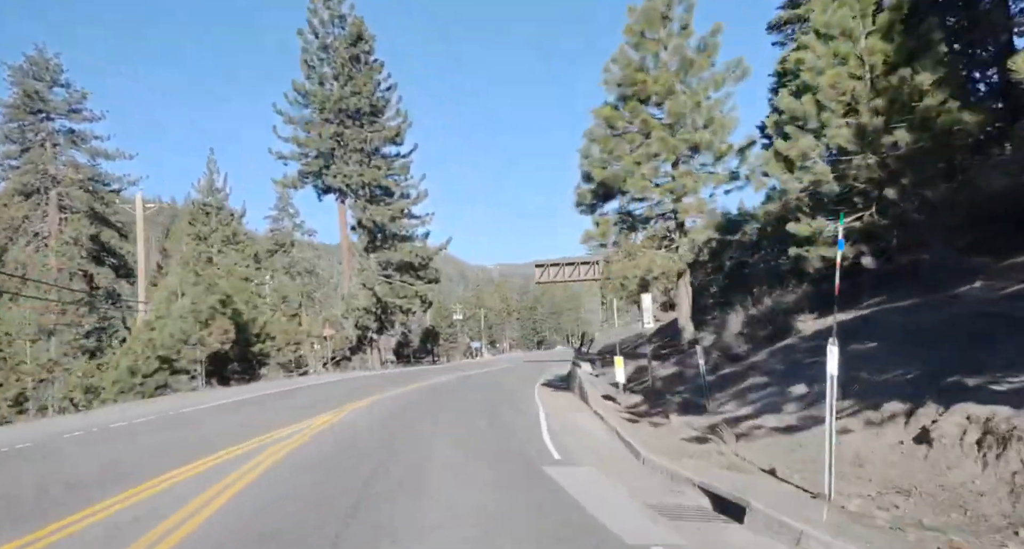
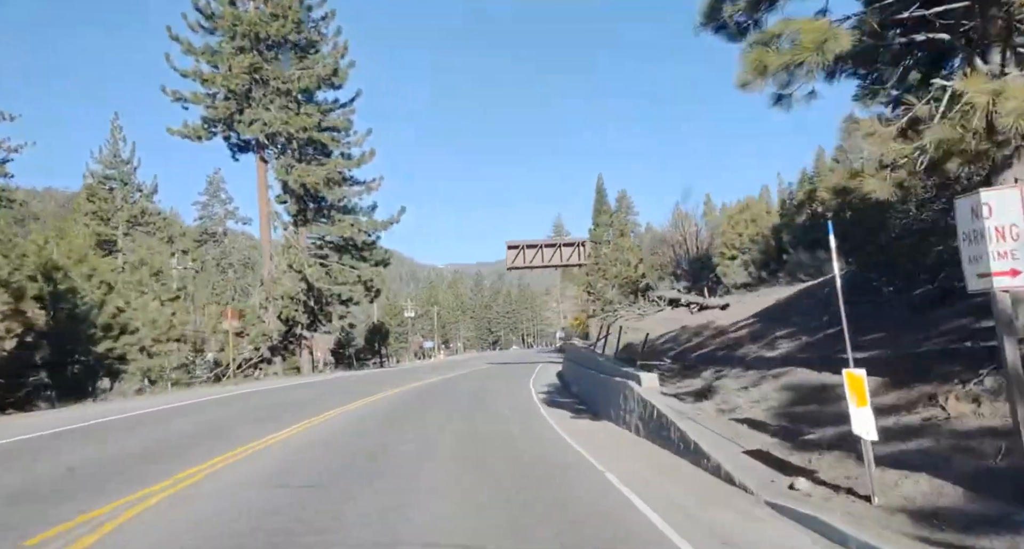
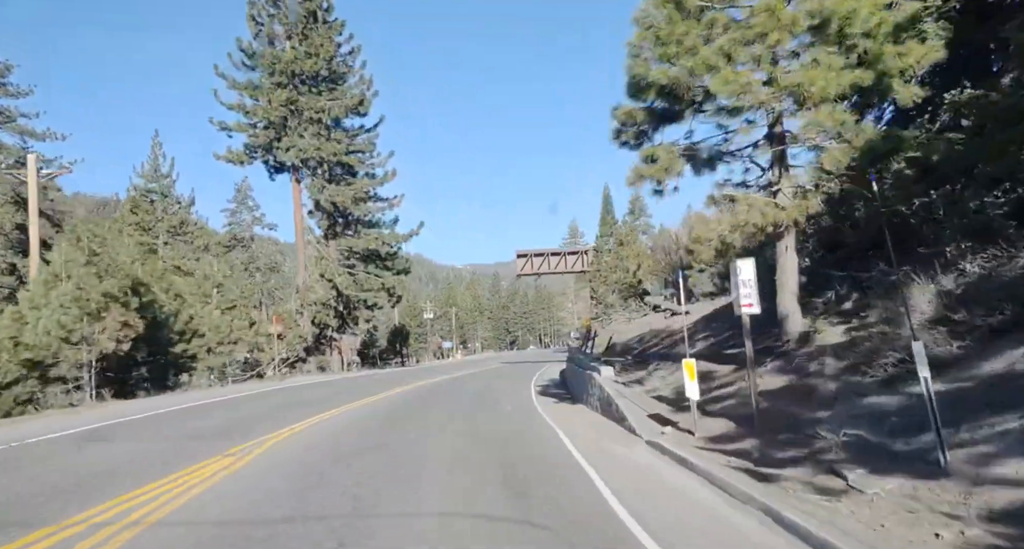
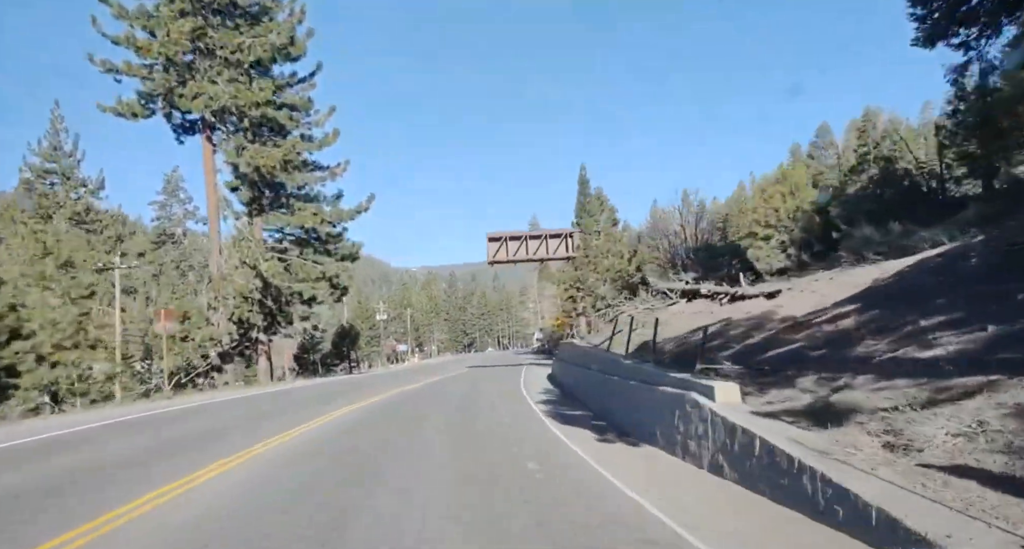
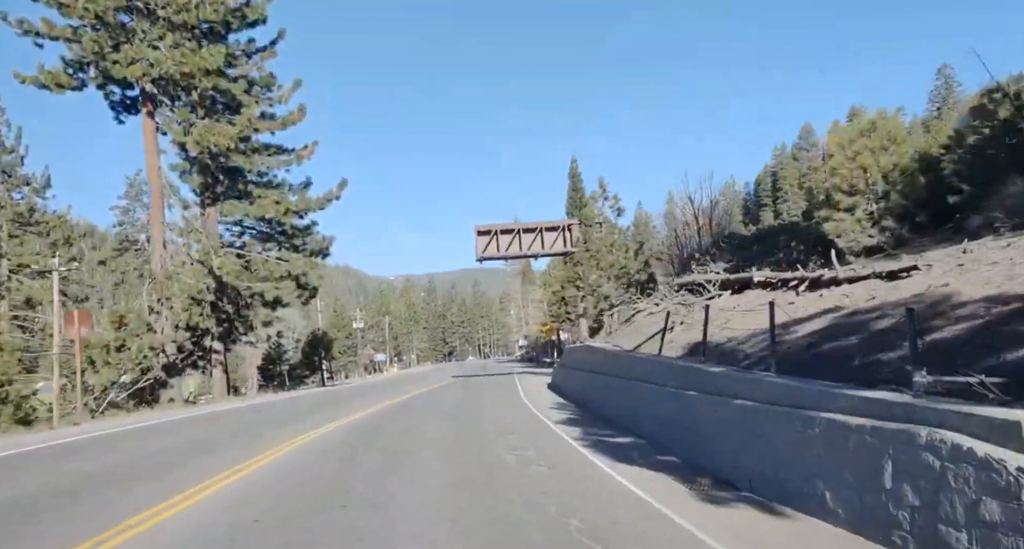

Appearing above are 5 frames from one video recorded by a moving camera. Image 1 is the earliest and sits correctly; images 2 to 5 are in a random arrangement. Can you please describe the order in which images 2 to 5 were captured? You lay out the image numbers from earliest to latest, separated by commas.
3, 2, 4, 5
